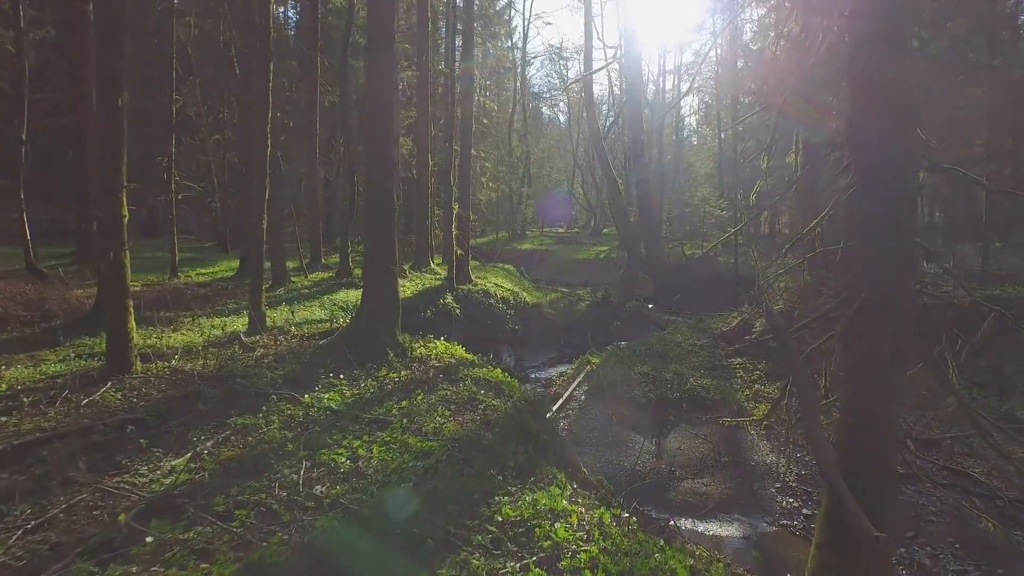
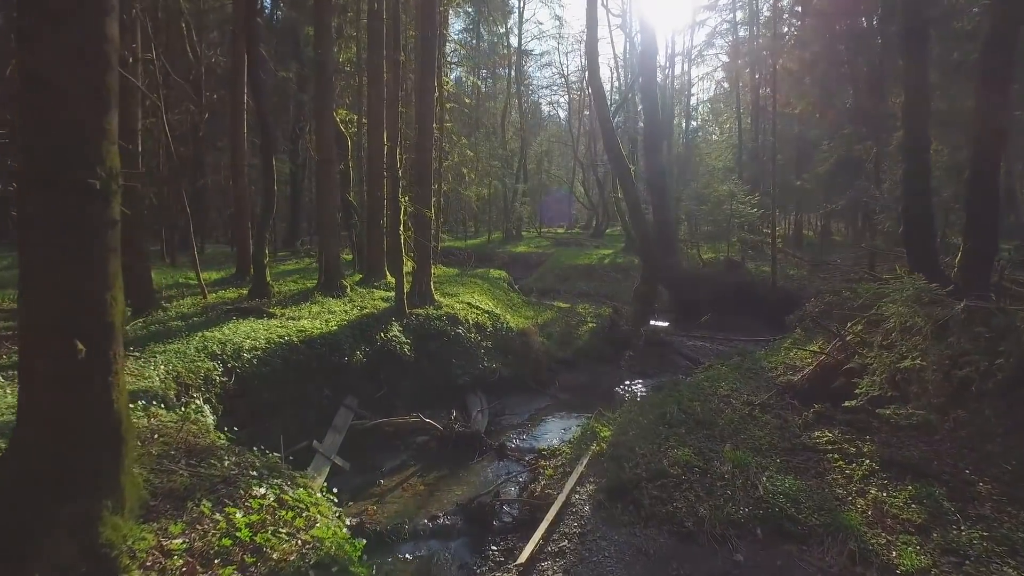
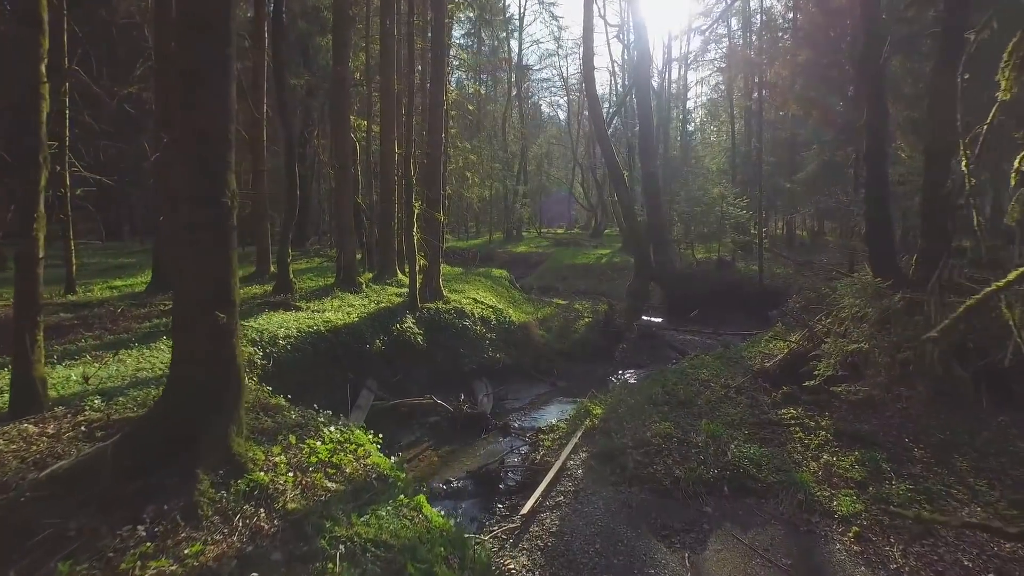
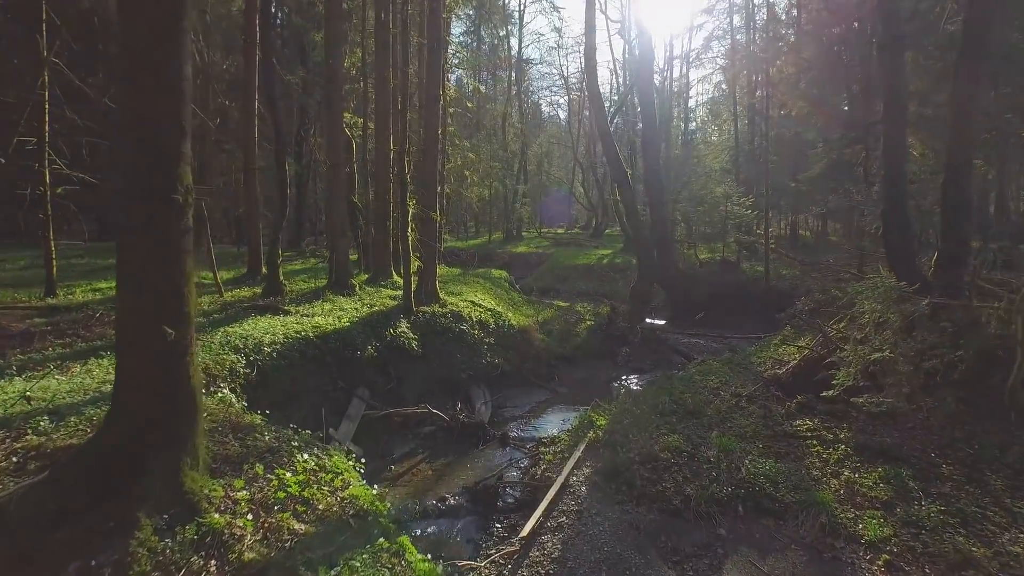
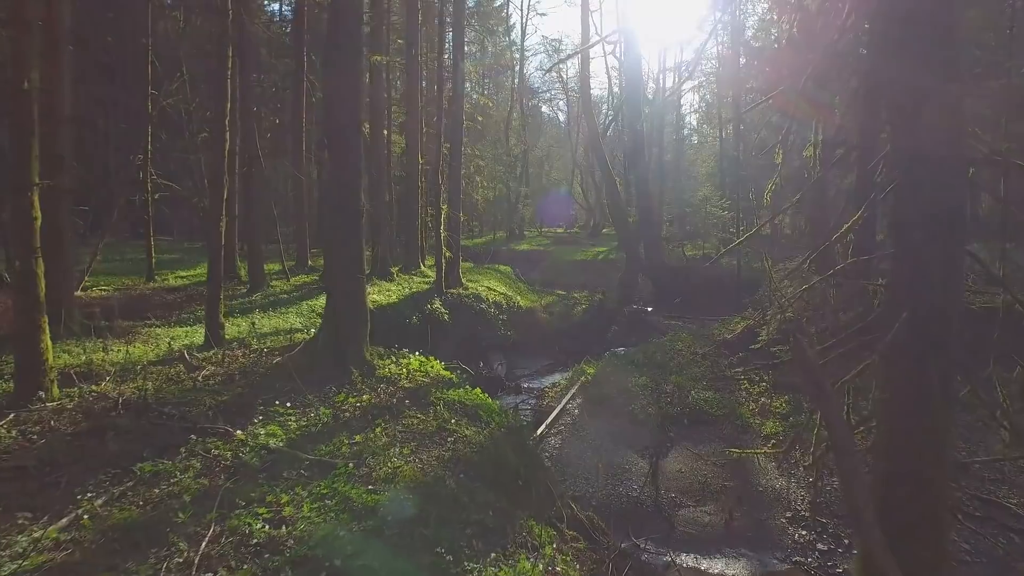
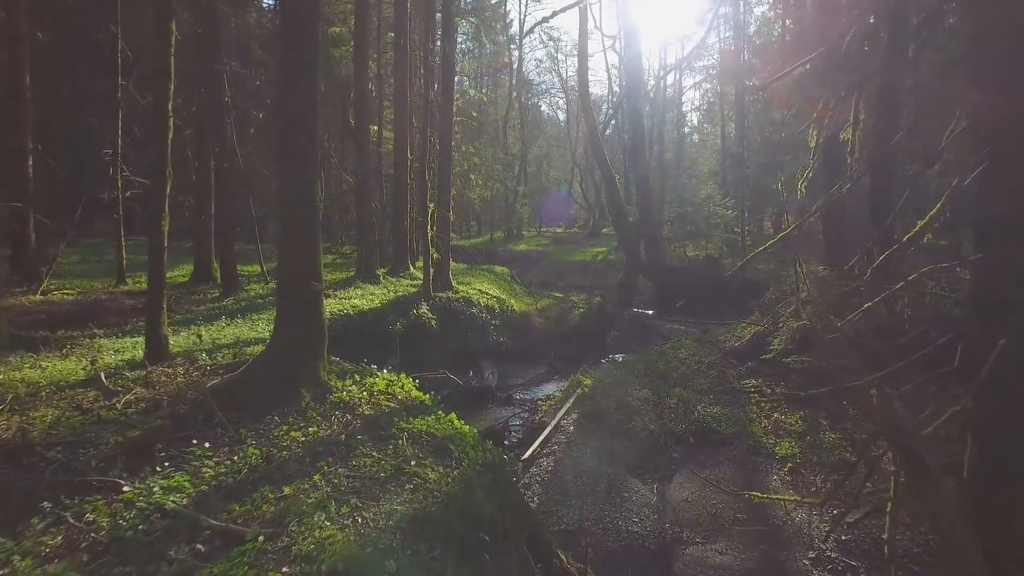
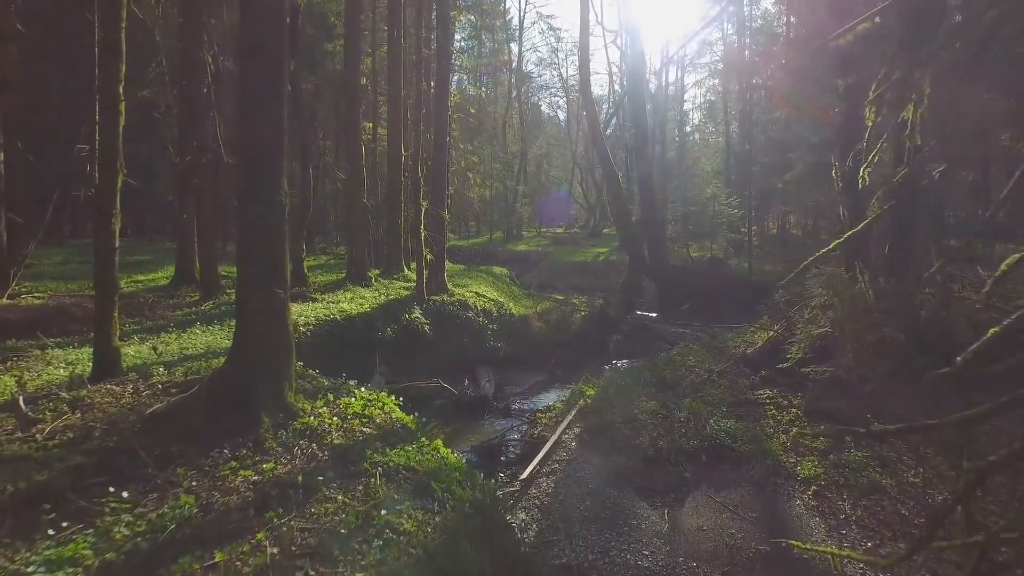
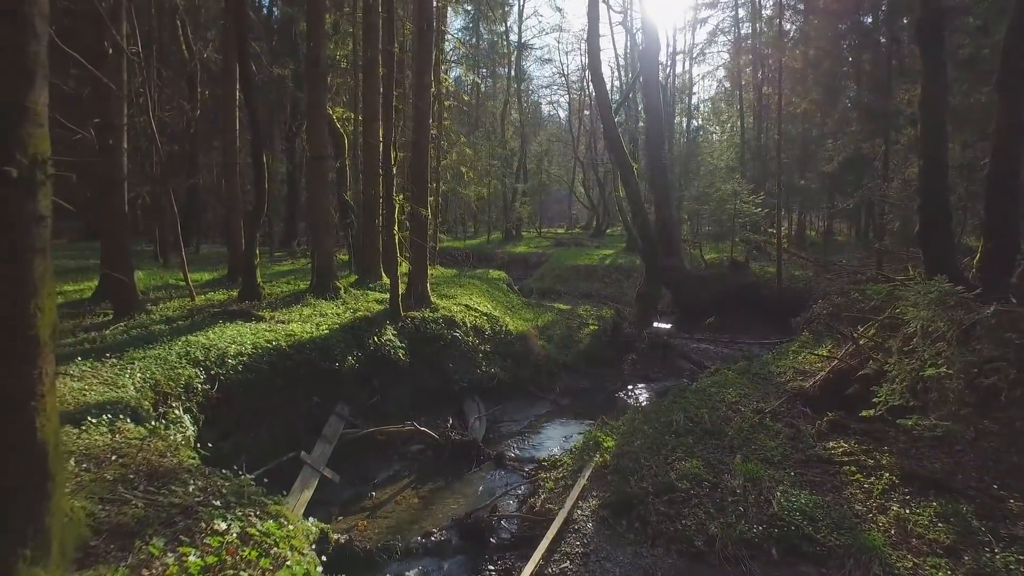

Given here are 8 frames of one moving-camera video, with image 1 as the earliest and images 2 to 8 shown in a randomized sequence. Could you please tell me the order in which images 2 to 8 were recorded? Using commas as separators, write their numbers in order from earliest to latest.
5, 6, 7, 3, 4, 2, 8
